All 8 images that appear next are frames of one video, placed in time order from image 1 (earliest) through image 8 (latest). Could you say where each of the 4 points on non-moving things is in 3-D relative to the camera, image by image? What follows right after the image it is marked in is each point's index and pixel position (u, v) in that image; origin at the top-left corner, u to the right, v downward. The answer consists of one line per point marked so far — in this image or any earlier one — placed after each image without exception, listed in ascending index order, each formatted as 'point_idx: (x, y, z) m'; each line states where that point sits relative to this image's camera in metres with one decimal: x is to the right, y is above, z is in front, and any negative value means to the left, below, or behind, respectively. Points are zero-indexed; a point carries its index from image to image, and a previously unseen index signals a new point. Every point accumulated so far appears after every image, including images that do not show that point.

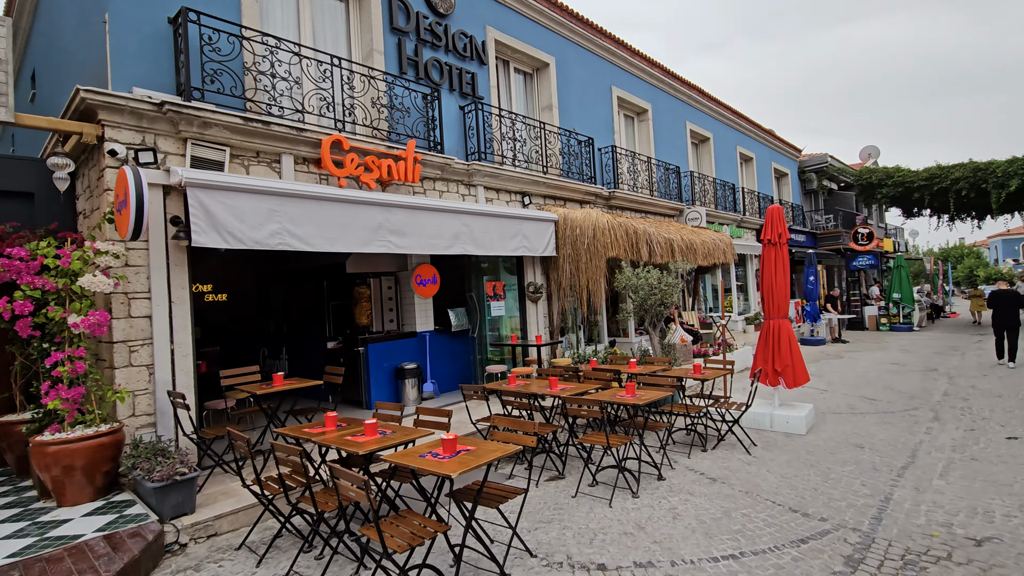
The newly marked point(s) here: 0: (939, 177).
0: (+14.7, +3.8, +17.9) m
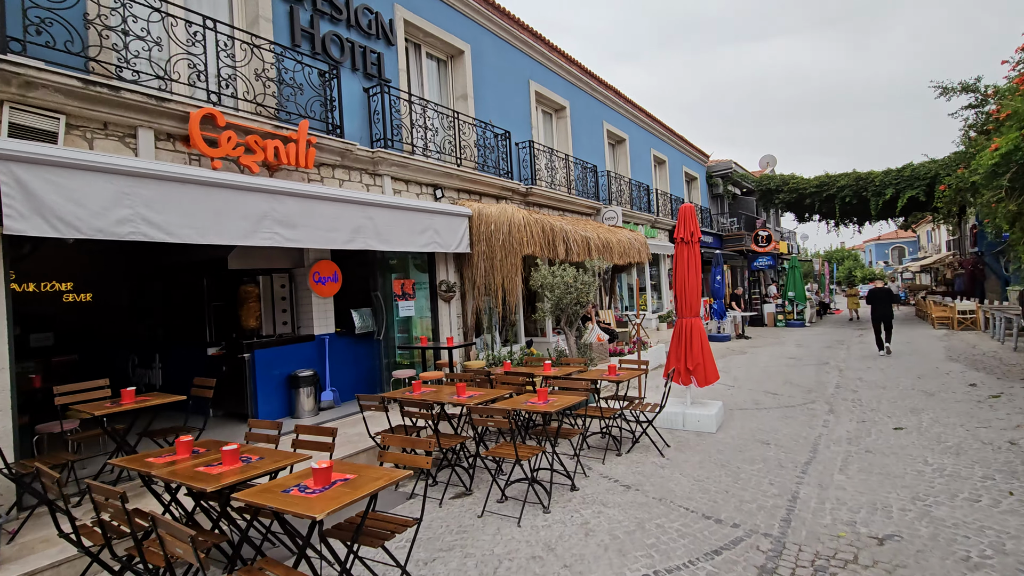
0: (+11.8, +3.9, +19.5) m
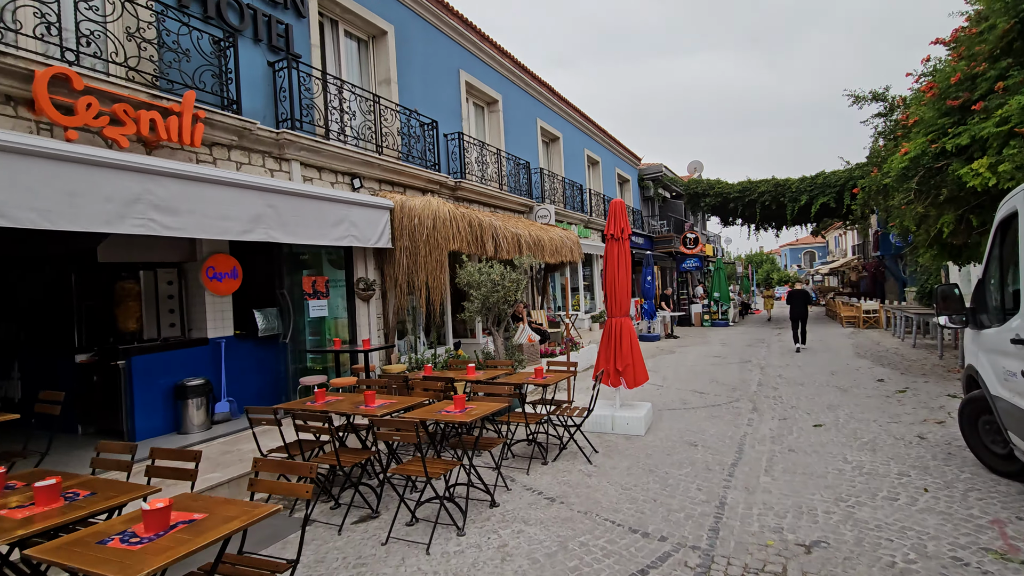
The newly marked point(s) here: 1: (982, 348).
0: (+9.3, +3.8, +20.3) m
1: (+3.6, -0.4, +4.0) m
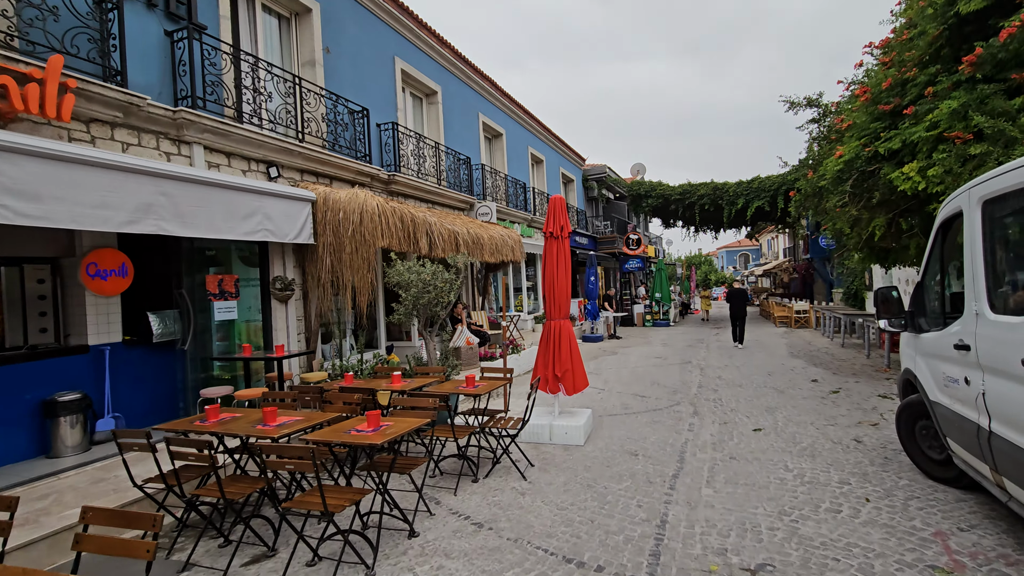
0: (+7.1, +3.8, +20.7) m
1: (+3.0, -0.5, +3.9) m
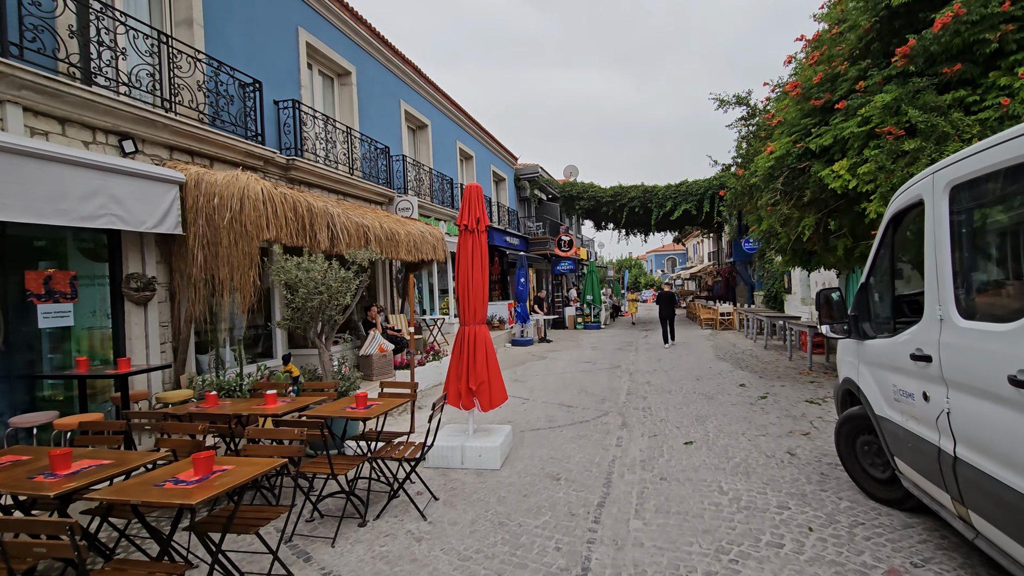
0: (+4.3, +3.7, +20.8) m
1: (+2.4, -0.5, +3.5) m
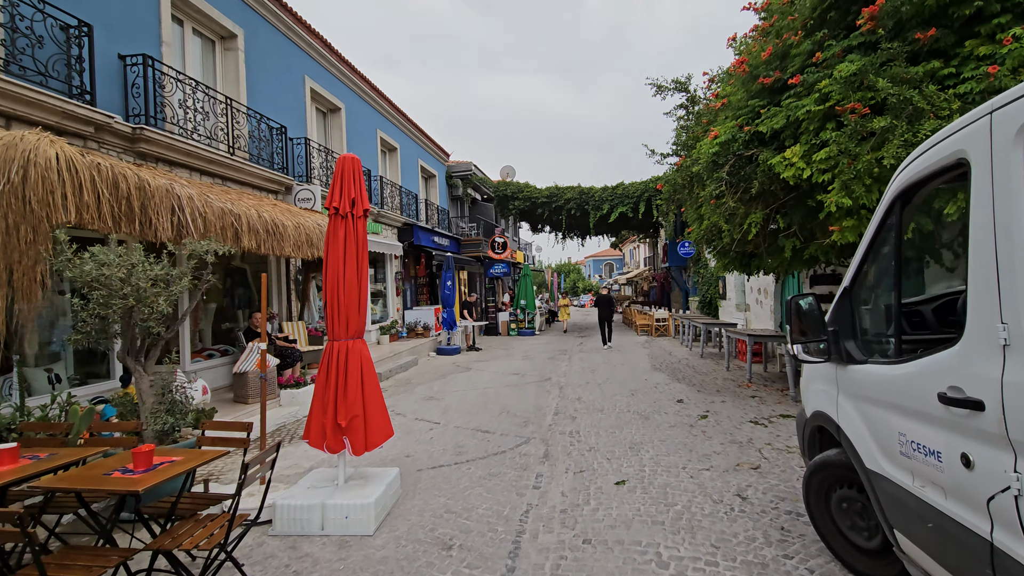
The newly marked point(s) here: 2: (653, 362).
0: (+1.7, +3.5, +20.0) m
1: (+1.7, -0.5, +2.6) m
2: (+3.0, -1.6, +11.1) m
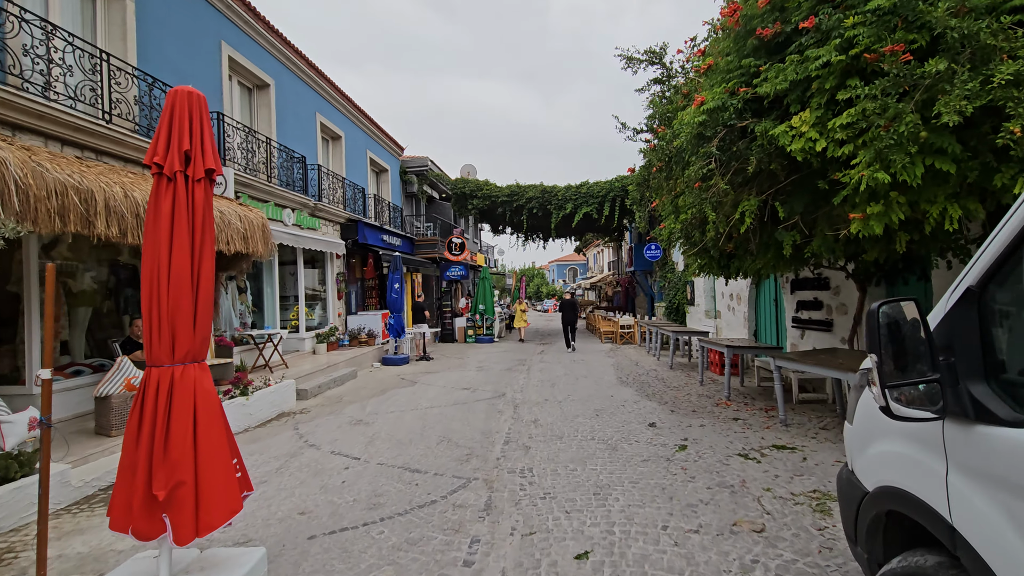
0: (+0.2, +3.4, +18.9) m
1: (+1.3, -0.5, +1.5) m
2: (+2.1, -1.7, +10.1) m
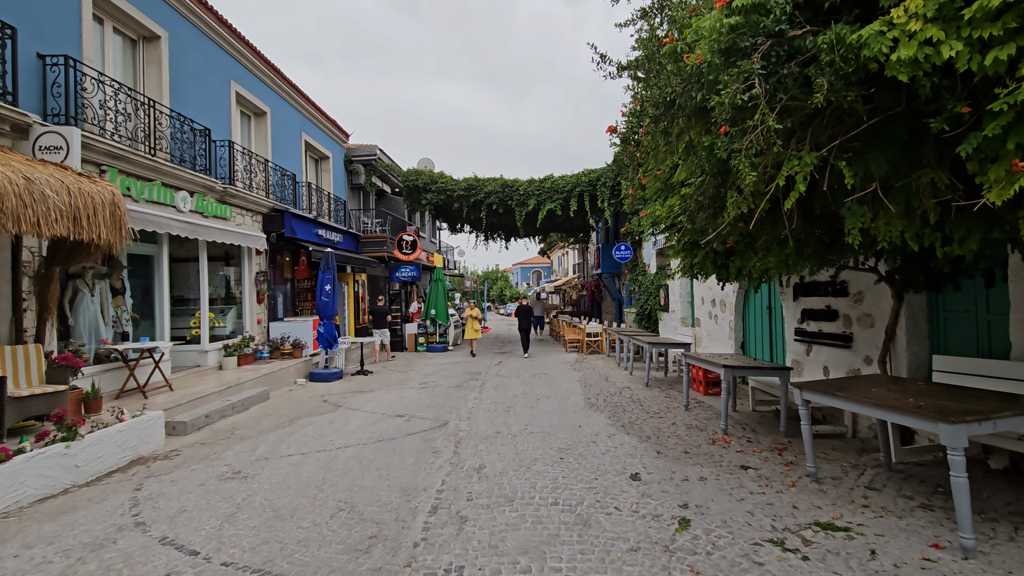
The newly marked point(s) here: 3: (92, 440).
0: (-1.2, +3.3, +17.3) m
1: (+1.1, -0.5, 0.0) m
2: (+1.3, -1.7, +8.5) m
3: (-3.9, -1.4, +4.9) m
